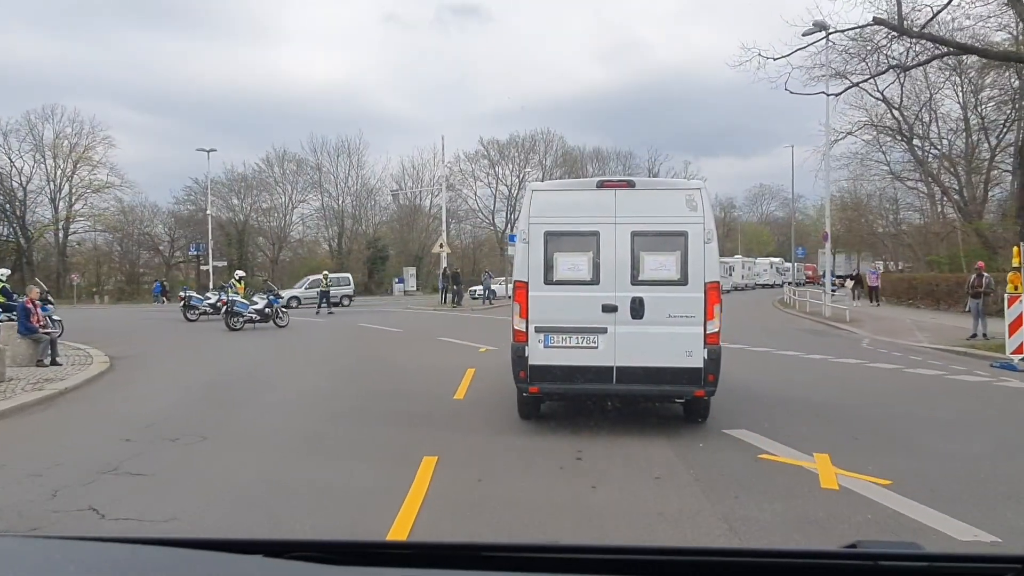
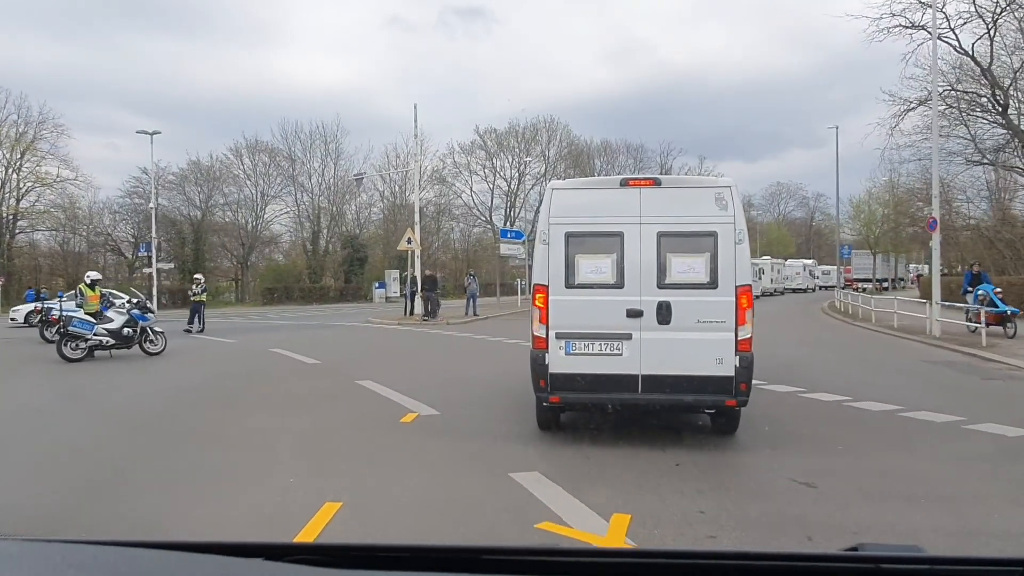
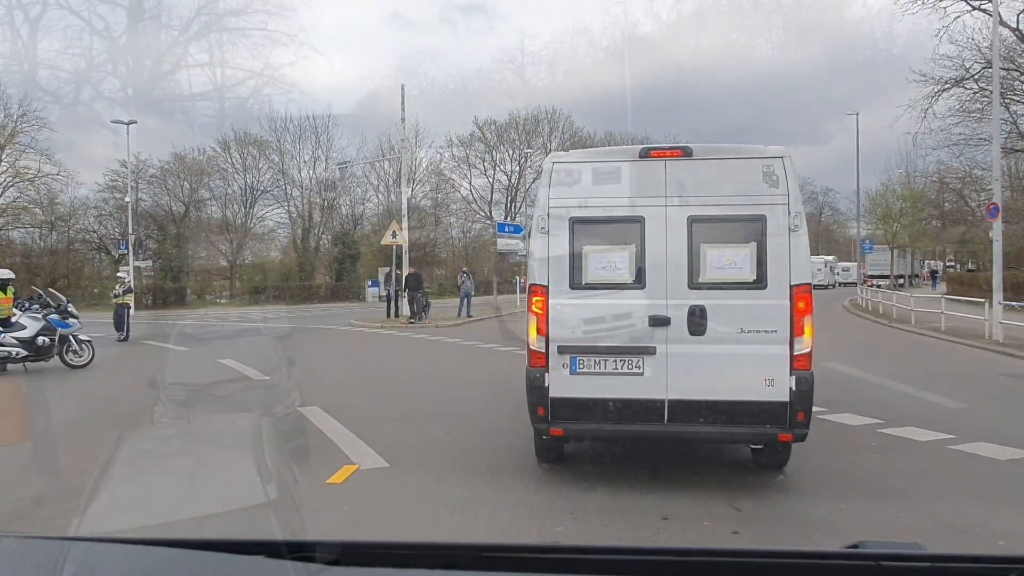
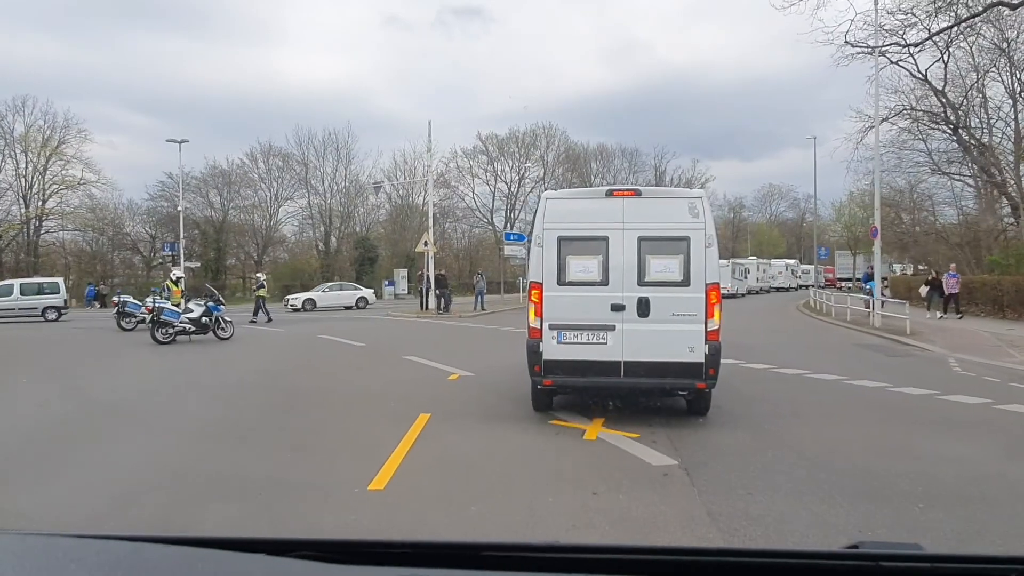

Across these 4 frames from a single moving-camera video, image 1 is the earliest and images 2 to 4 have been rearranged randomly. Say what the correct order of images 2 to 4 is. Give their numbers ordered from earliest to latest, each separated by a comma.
4, 2, 3
